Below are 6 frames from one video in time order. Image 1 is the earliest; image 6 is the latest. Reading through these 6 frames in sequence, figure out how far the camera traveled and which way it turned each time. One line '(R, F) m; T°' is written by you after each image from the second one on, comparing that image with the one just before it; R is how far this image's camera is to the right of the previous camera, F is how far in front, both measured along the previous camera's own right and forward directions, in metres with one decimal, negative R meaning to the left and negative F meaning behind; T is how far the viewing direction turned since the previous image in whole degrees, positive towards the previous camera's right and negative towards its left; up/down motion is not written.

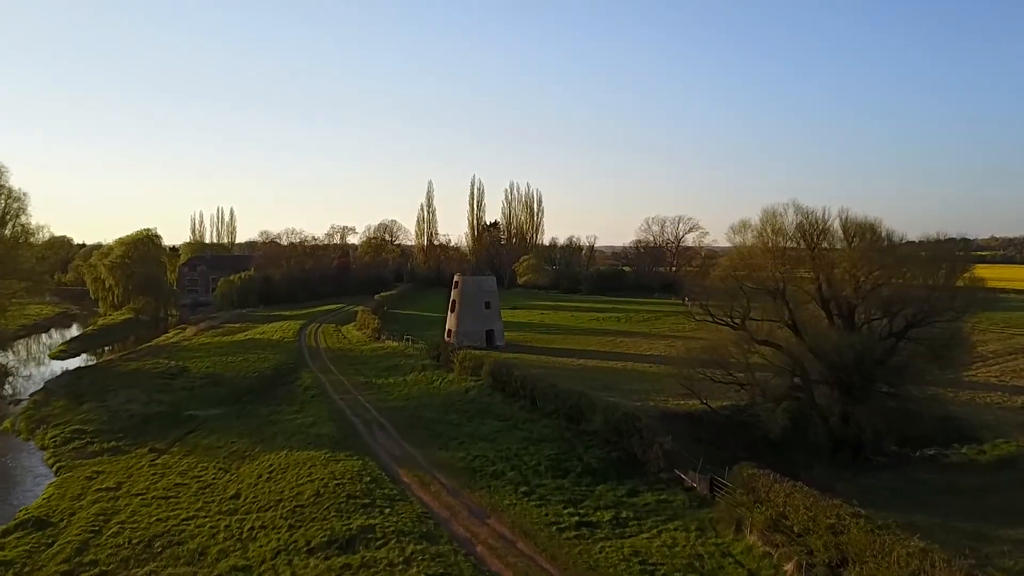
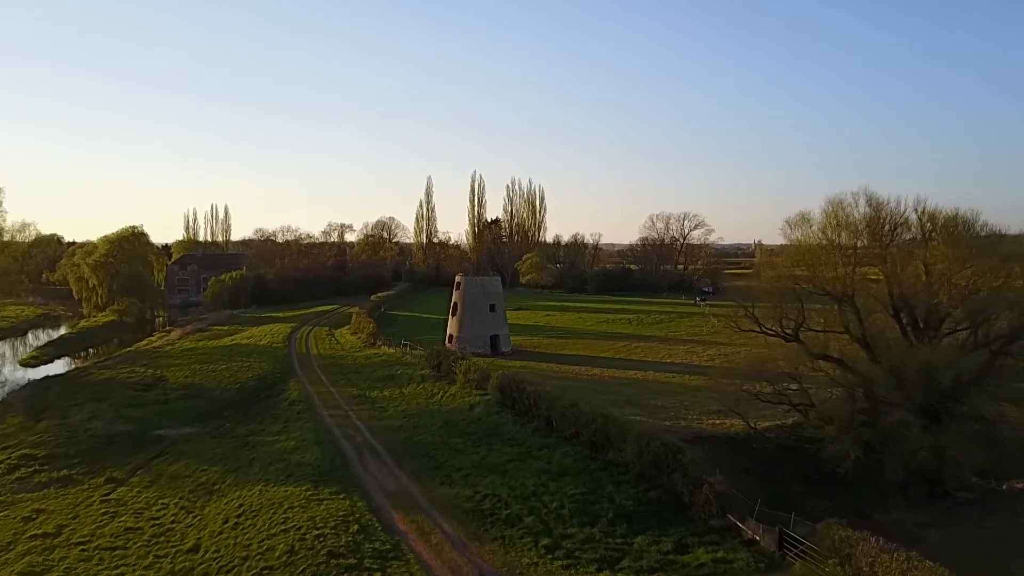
(-0.4, +3.8) m; 0°
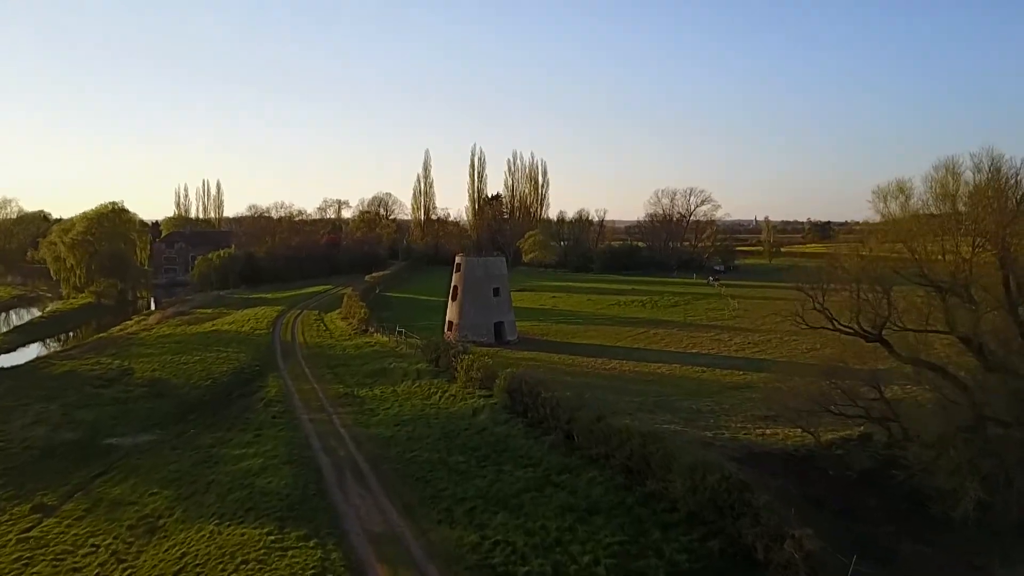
(-0.3, +4.4) m; 0°
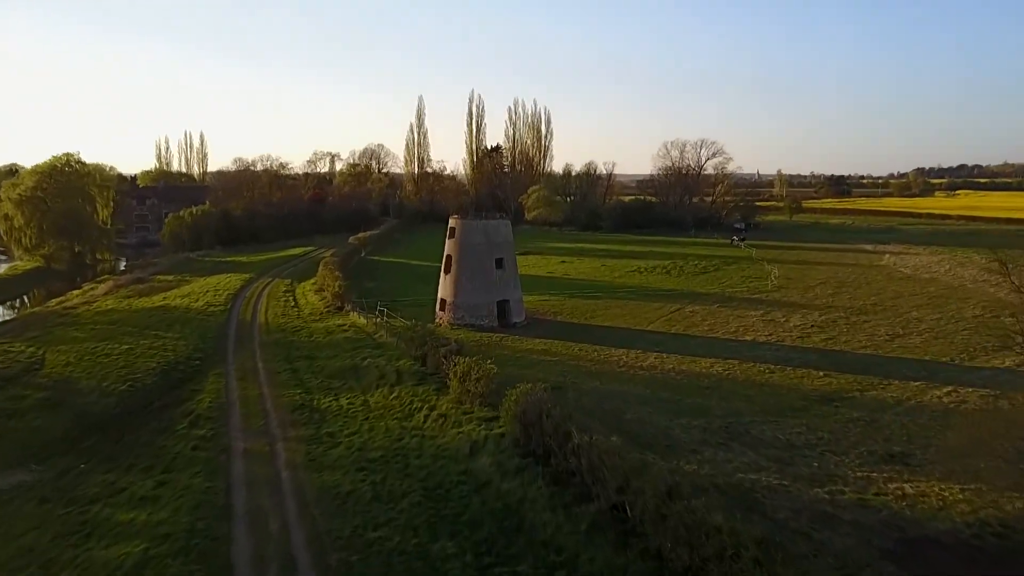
(-0.3, +7.6) m; 0°
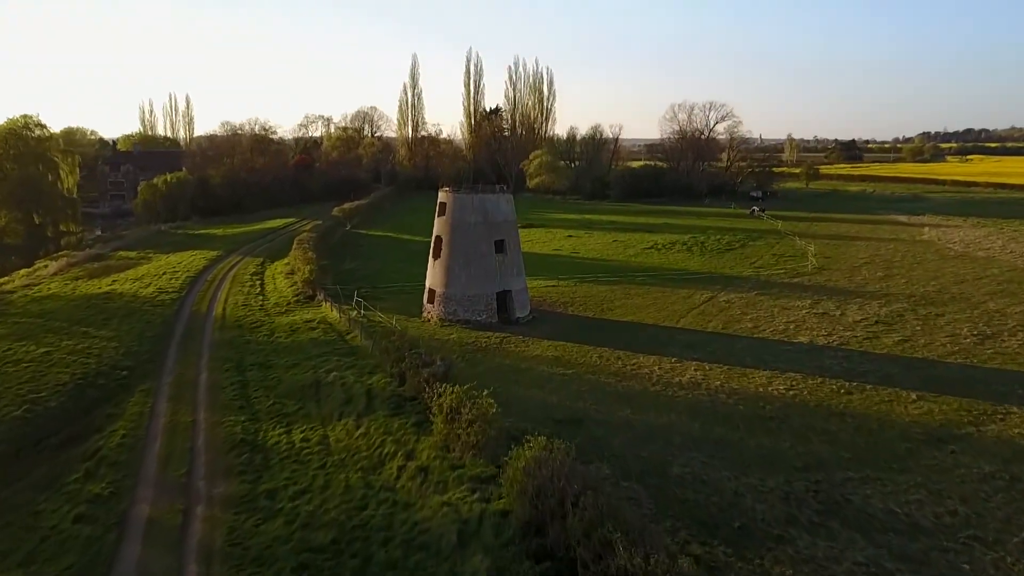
(-0.1, +5.5) m; 0°
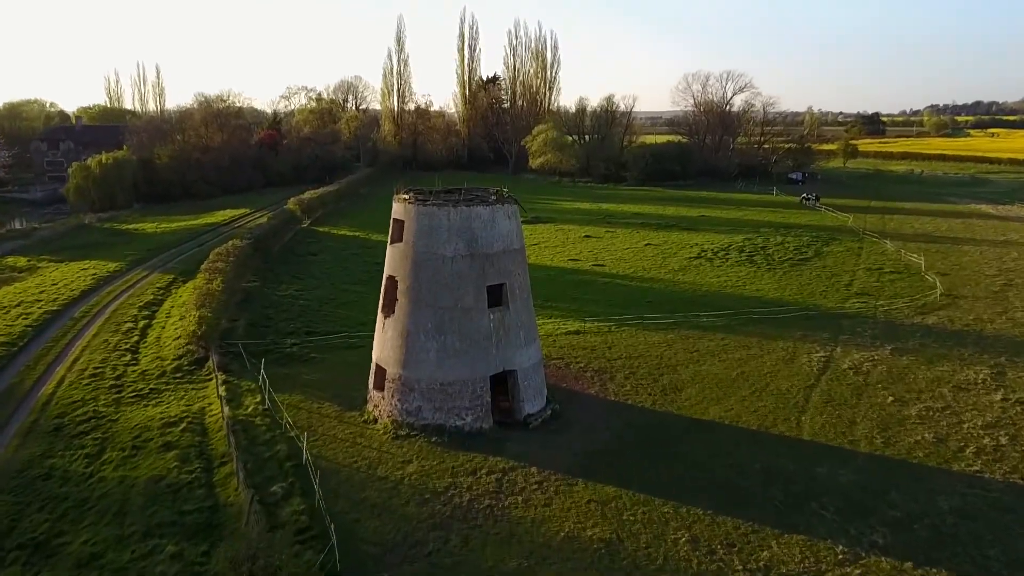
(-0.1, +11.1) m; 0°
